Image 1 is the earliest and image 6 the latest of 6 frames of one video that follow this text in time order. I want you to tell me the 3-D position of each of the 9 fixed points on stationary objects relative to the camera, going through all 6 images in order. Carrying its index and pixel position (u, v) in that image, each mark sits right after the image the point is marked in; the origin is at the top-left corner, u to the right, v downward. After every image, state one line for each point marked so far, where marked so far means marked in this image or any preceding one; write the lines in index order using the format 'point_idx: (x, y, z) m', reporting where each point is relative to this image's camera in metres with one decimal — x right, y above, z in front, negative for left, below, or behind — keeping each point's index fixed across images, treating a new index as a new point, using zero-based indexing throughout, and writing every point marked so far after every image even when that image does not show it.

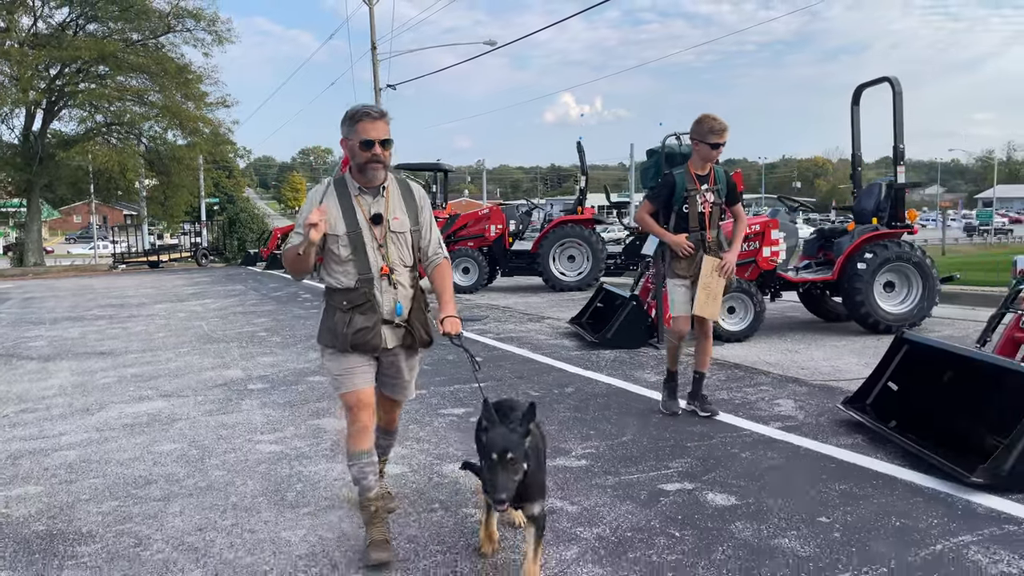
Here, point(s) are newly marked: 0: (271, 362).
0: (-2.2, -0.7, +7.6) m
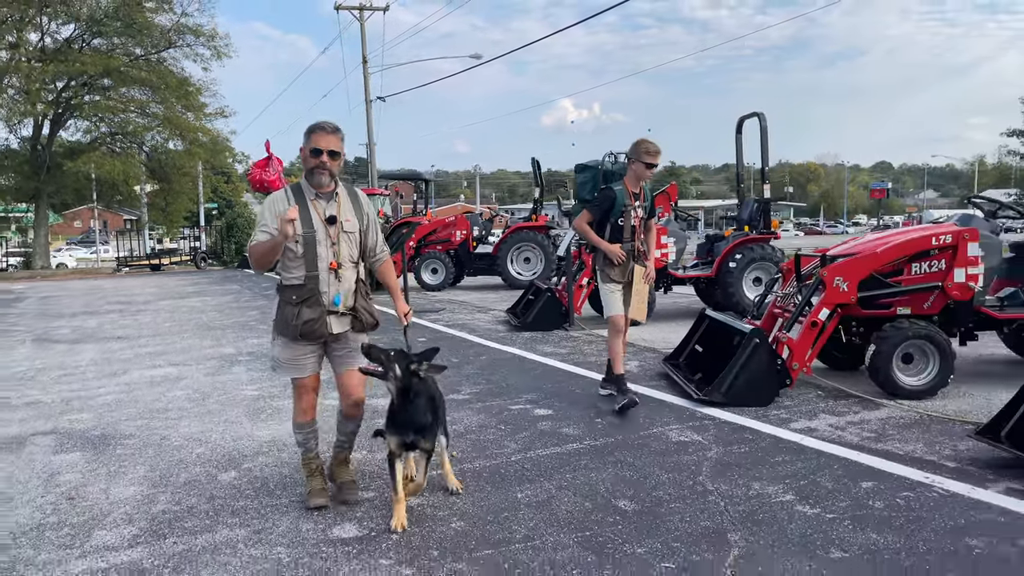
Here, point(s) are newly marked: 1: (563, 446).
0: (-2.9, -0.6, +9.5) m
1: (+0.3, -0.9, +4.6) m
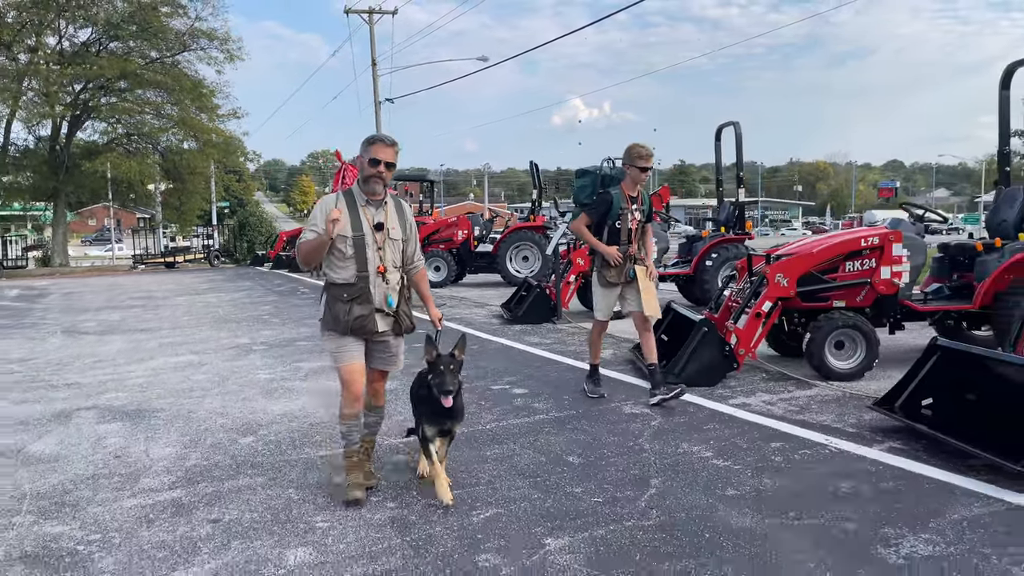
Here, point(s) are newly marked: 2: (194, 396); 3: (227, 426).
0: (-3.0, -0.6, +10.3) m
1: (+0.1, -0.8, +5.4) m
2: (-2.6, -0.9, +6.6) m
3: (-1.9, -0.9, +5.5) m
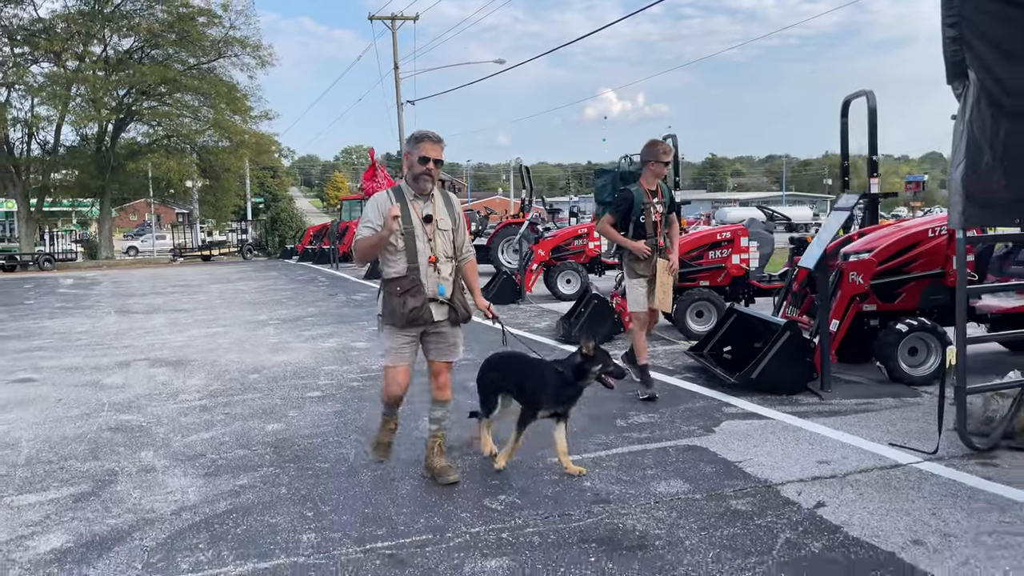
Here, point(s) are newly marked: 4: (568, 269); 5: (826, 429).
0: (-3.5, -0.4, +12.5) m
1: (-0.5, -0.7, +7.4) m
2: (-3.1, -0.7, +8.8) m
3: (-2.5, -0.8, +7.6) m
4: (+0.9, +0.3, +12.5) m
5: (+1.8, -0.8, +4.6) m
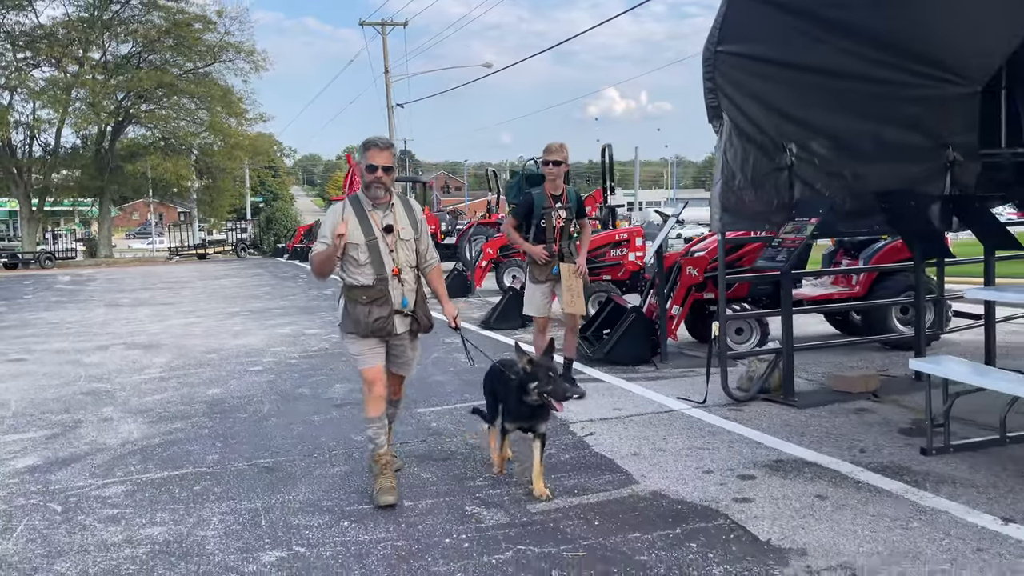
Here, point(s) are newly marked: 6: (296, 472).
0: (-4.3, -0.3, +13.8) m
1: (-1.3, -0.6, +8.7) m
2: (-4.0, -0.6, +10.0) m
3: (-3.4, -0.7, +8.9) m
4: (0.0, +0.4, +13.8) m
5: (+0.9, -0.7, +5.9) m
6: (-1.1, -1.0, +4.3) m
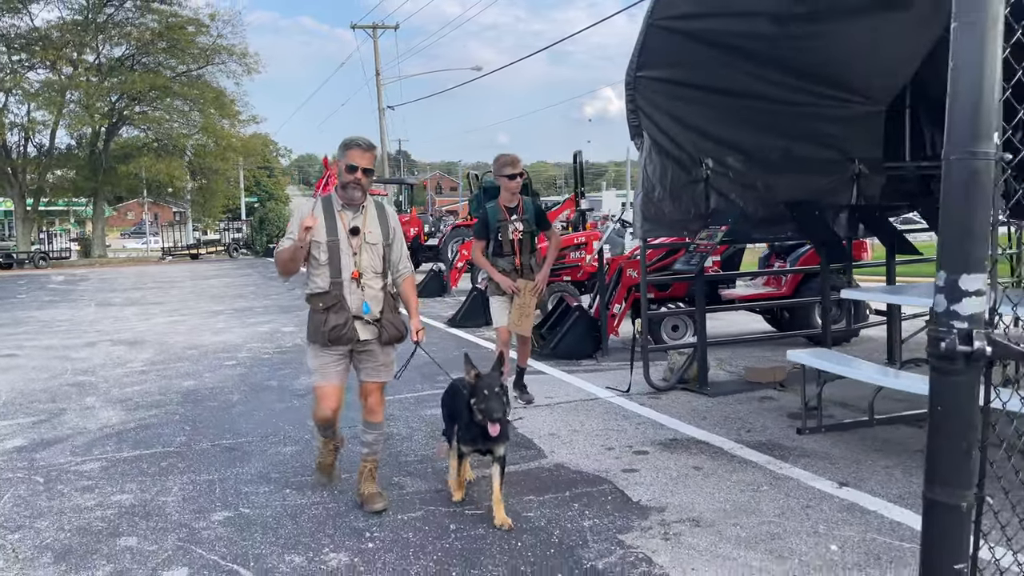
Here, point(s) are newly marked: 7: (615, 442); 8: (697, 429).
0: (-4.7, -0.3, +14.3) m
1: (-1.8, -0.6, +9.3) m
2: (-4.4, -0.6, +10.6) m
3: (-3.8, -0.7, +9.4) m
4: (-0.4, +0.4, +14.3) m
5: (+0.5, -0.7, +6.5) m
6: (-1.6, -1.0, +4.9) m
7: (+0.6, -0.9, +4.6) m
8: (+1.1, -0.8, +4.8) m
